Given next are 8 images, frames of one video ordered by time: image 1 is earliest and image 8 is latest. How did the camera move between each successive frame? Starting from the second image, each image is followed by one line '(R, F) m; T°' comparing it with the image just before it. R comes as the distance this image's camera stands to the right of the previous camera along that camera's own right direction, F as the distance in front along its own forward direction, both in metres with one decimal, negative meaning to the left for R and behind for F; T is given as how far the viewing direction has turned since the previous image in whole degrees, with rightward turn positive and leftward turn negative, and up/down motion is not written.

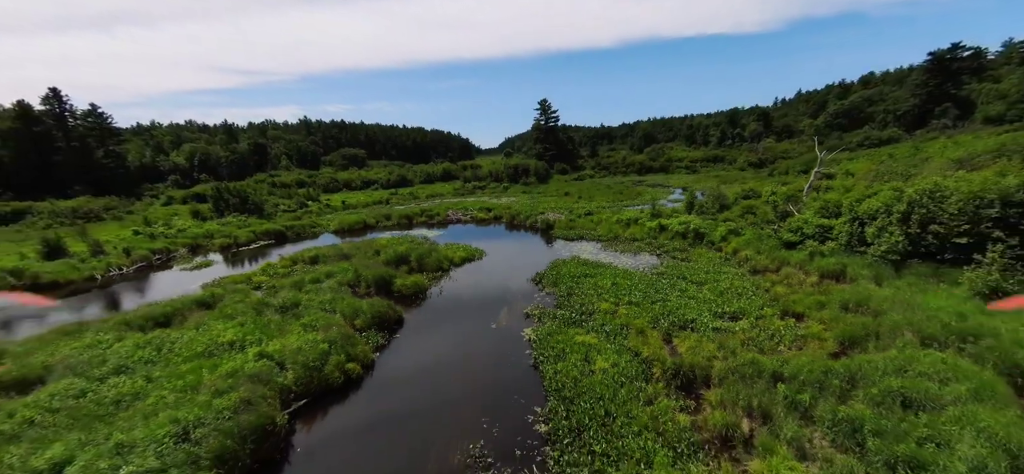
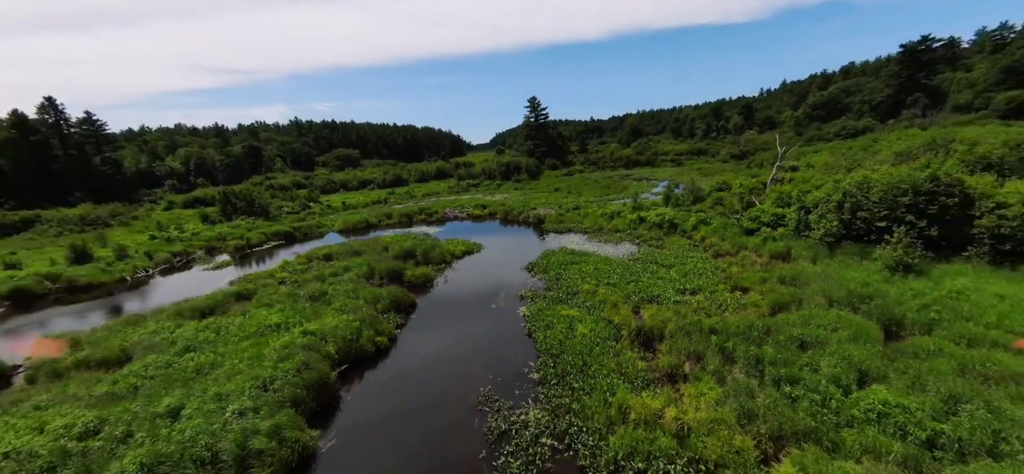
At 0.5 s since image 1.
(-0.1, -3.2) m; +1°
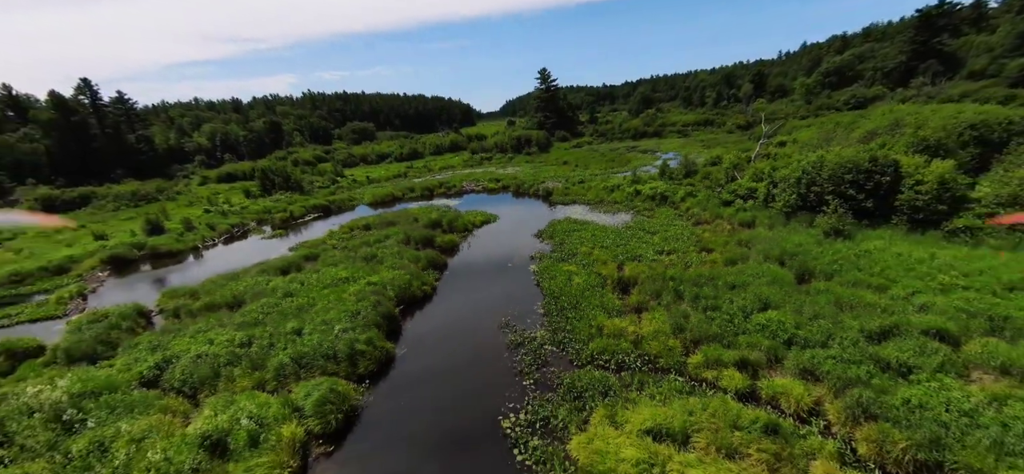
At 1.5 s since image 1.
(-0.1, -5.2) m; -2°
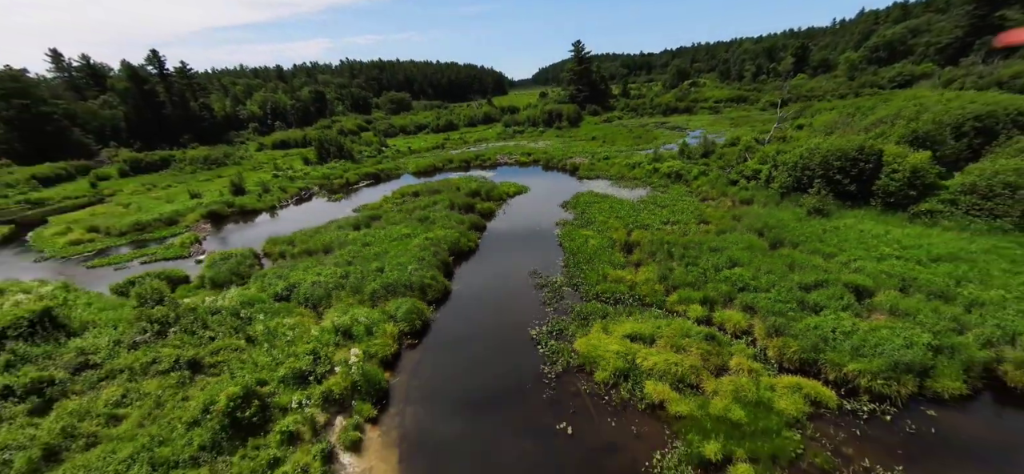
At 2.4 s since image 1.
(-0.1, -5.5) m; -4°
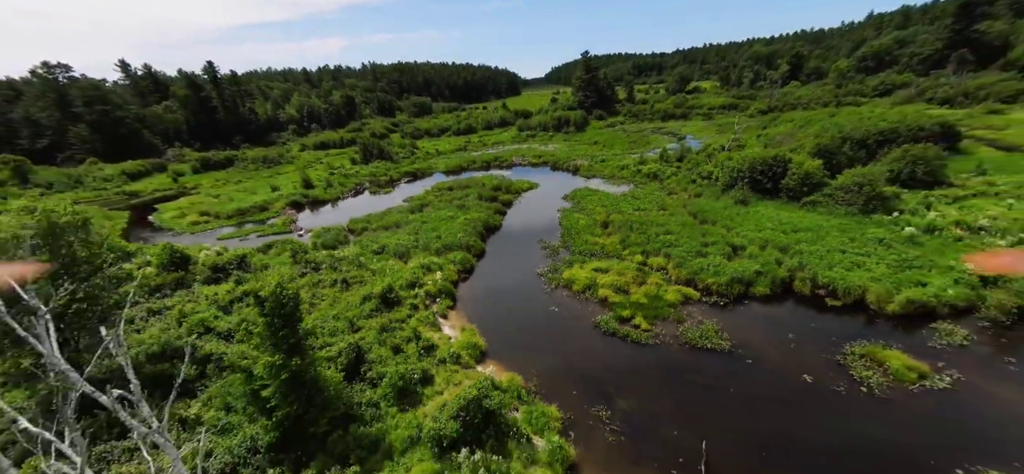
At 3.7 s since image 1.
(-0.2, -12.2) m; -1°
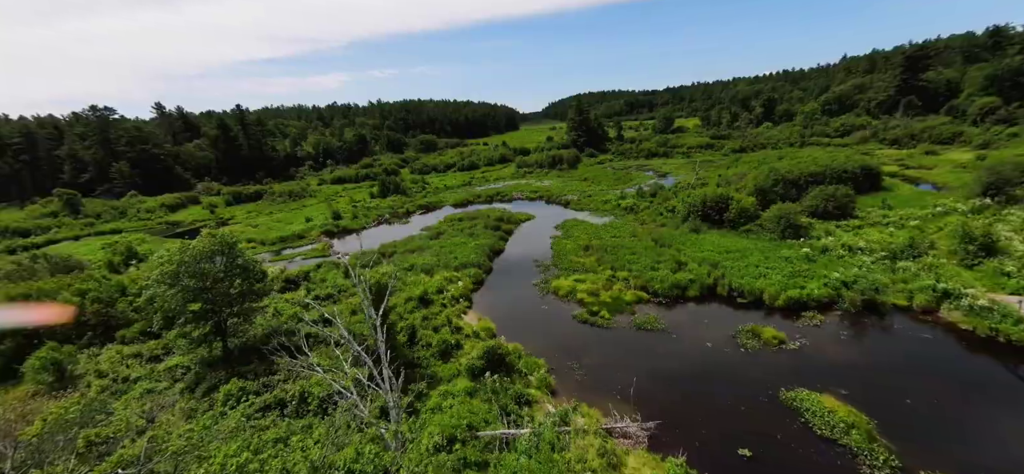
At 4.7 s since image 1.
(-0.3, -10.2) m; 0°
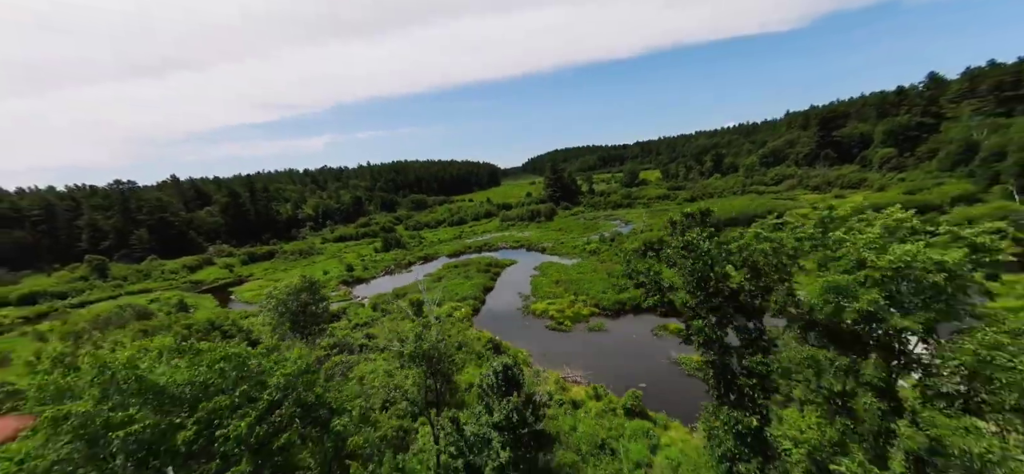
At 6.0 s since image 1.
(-0.4, -14.8) m; +2°
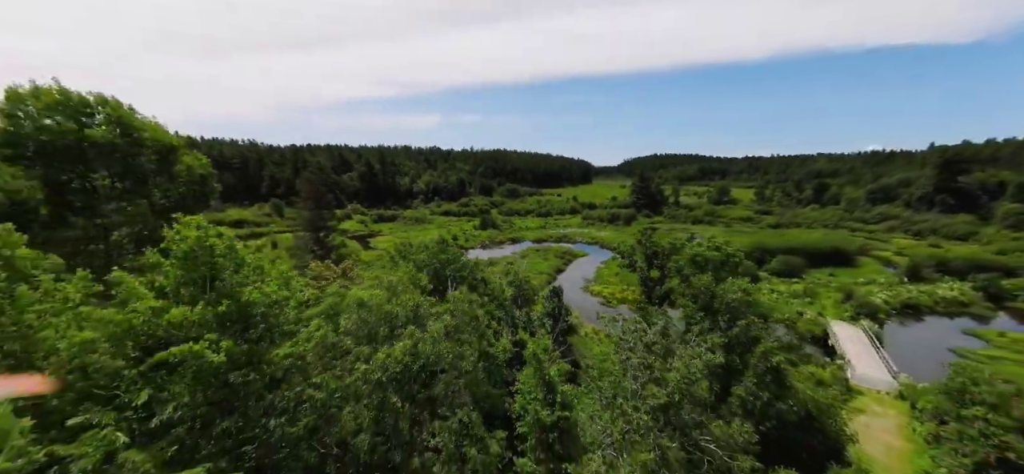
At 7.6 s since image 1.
(+2.2, -17.6) m; -11°
